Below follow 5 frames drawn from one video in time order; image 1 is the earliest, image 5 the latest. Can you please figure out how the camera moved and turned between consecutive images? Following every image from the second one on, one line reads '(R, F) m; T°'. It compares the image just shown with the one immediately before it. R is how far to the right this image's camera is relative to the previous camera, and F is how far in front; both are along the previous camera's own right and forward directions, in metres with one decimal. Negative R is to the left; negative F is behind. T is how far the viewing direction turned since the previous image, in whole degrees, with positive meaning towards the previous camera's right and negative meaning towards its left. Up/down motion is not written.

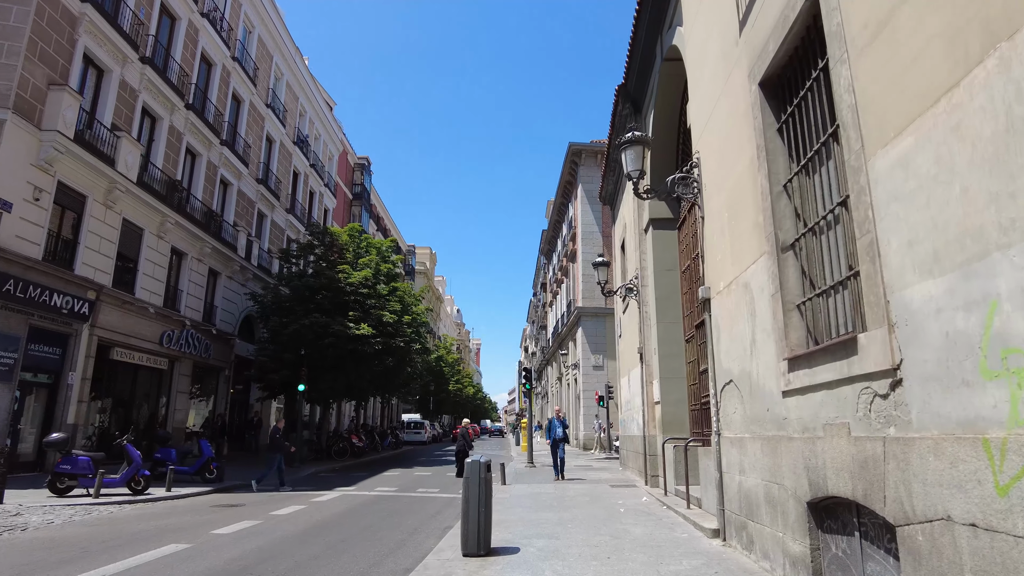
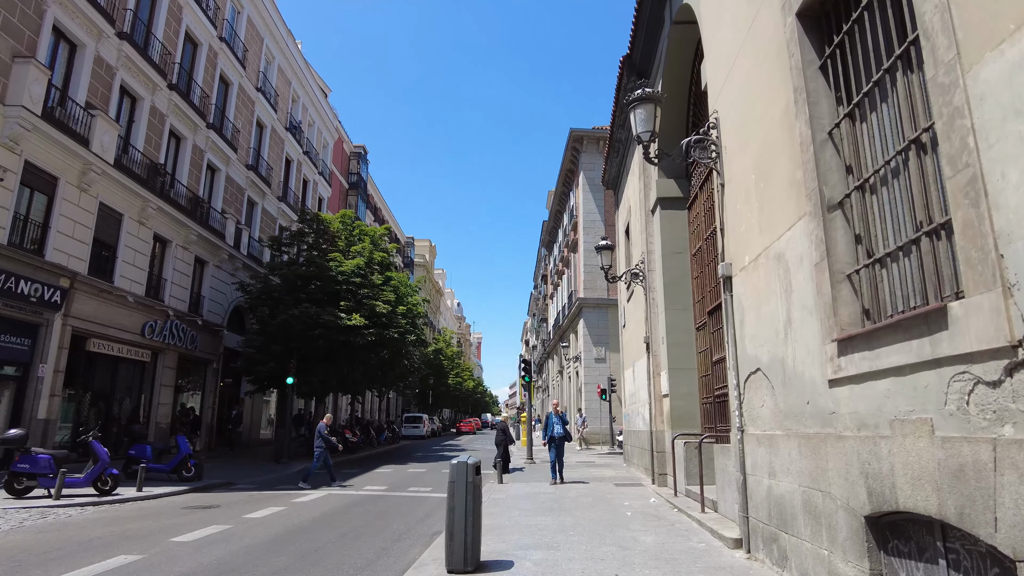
(+0.1, +0.9) m; 0°
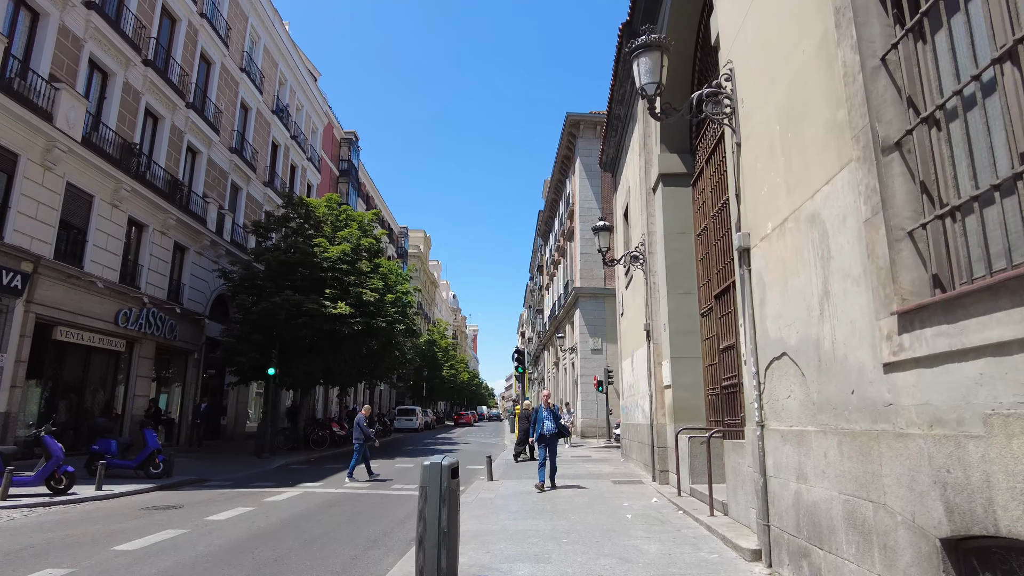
(+0.1, +0.9) m; 0°
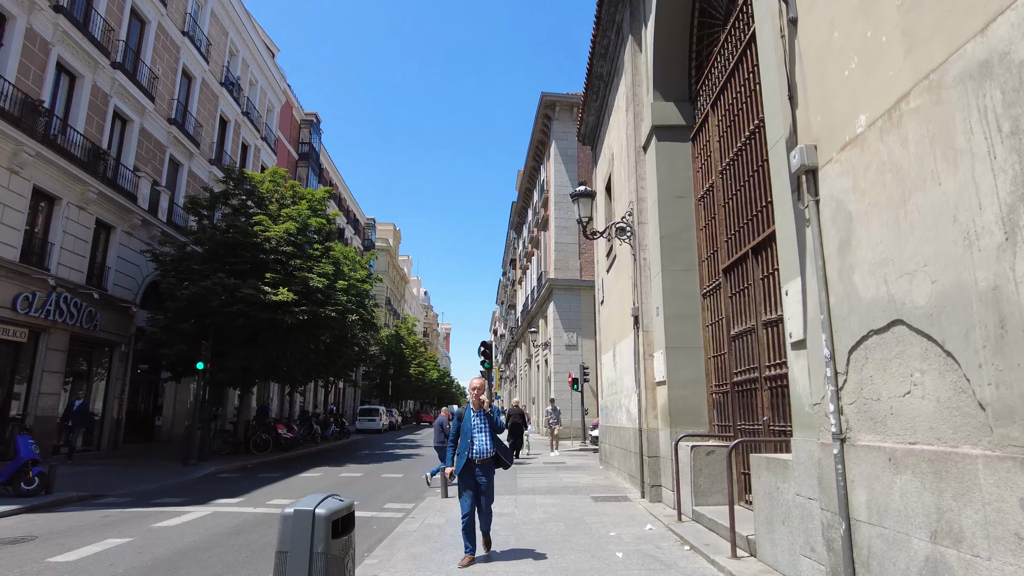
(+0.2, +2.0) m; +2°
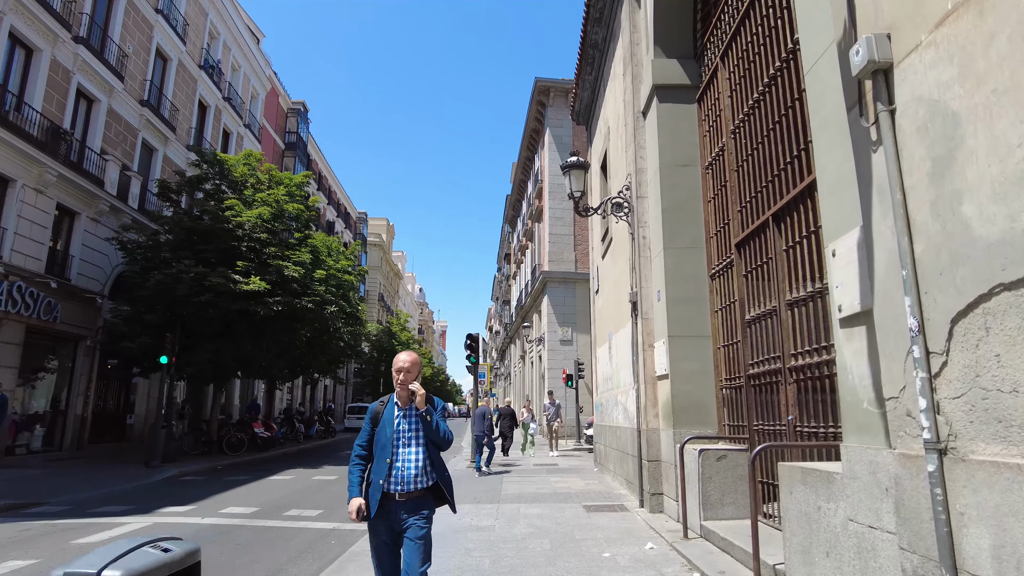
(+0.2, +1.1) m; 0°
